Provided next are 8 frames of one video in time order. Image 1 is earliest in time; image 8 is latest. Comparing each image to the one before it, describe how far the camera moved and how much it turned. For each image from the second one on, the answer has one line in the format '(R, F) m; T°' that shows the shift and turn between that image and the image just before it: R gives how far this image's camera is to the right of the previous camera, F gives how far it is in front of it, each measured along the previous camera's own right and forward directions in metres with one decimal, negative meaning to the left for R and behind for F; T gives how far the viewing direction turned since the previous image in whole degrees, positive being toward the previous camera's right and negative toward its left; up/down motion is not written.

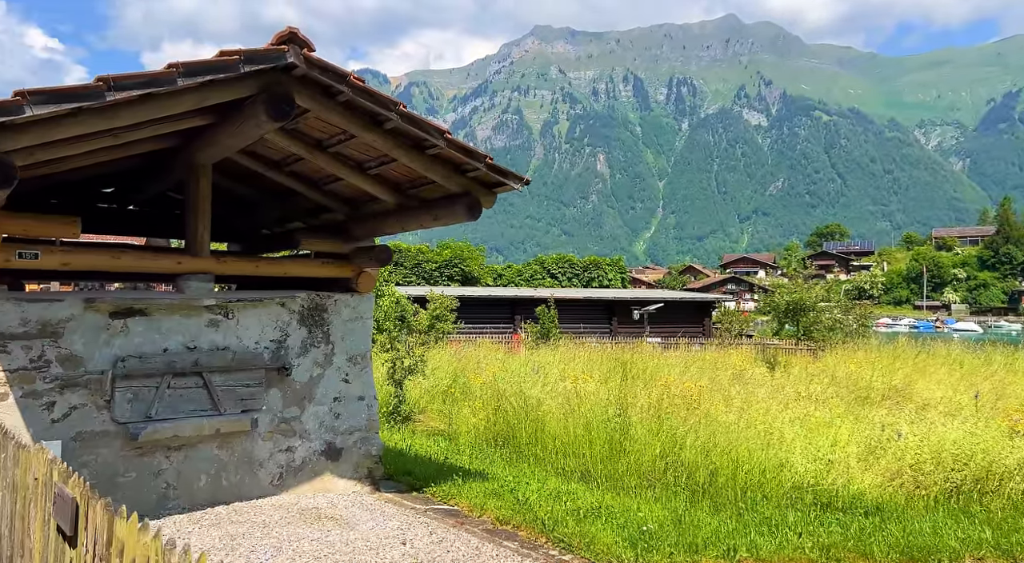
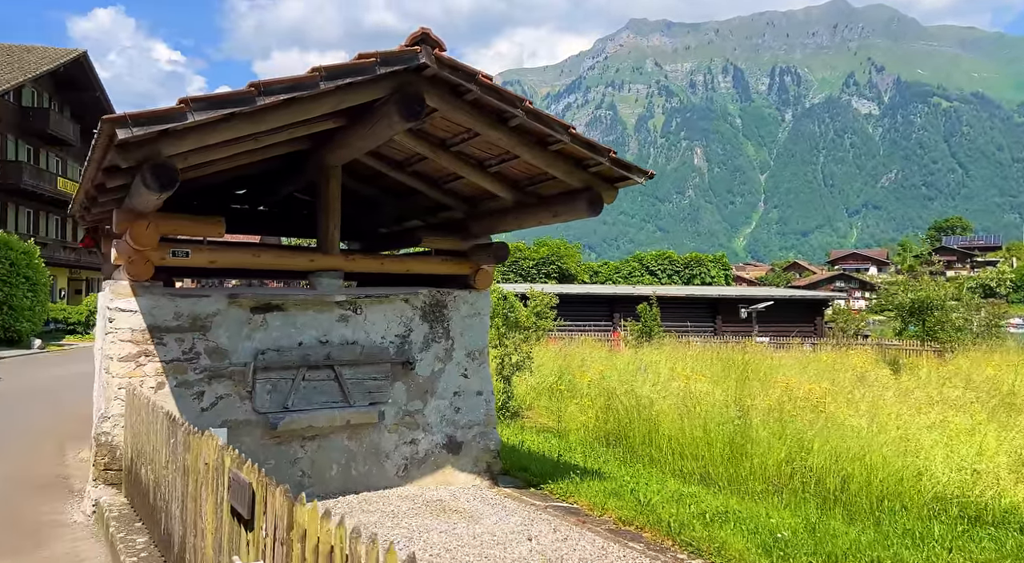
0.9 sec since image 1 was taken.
(-0.2, 0.0) m; -7°
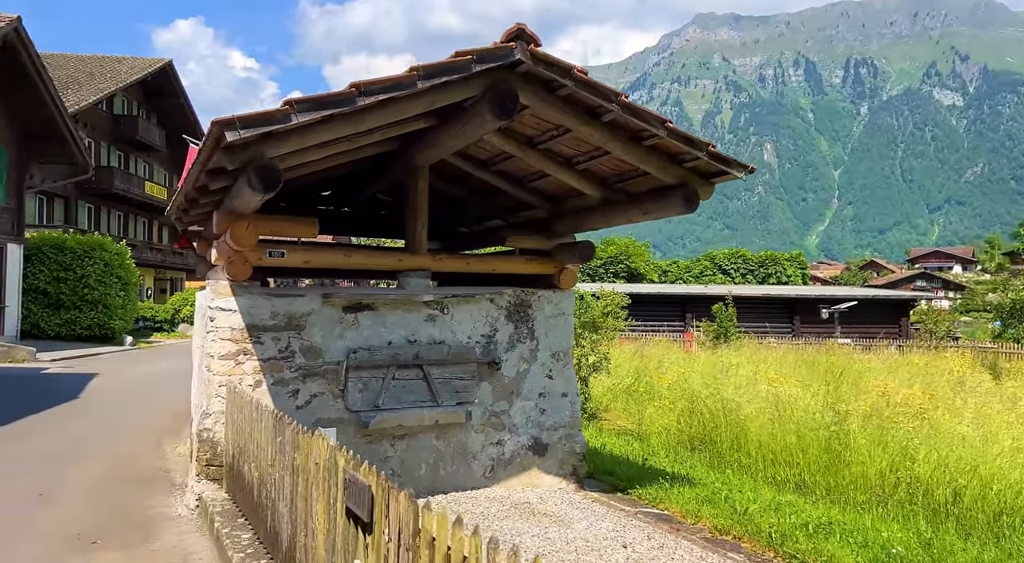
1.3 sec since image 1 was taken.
(-0.2, +0.1) m; -5°
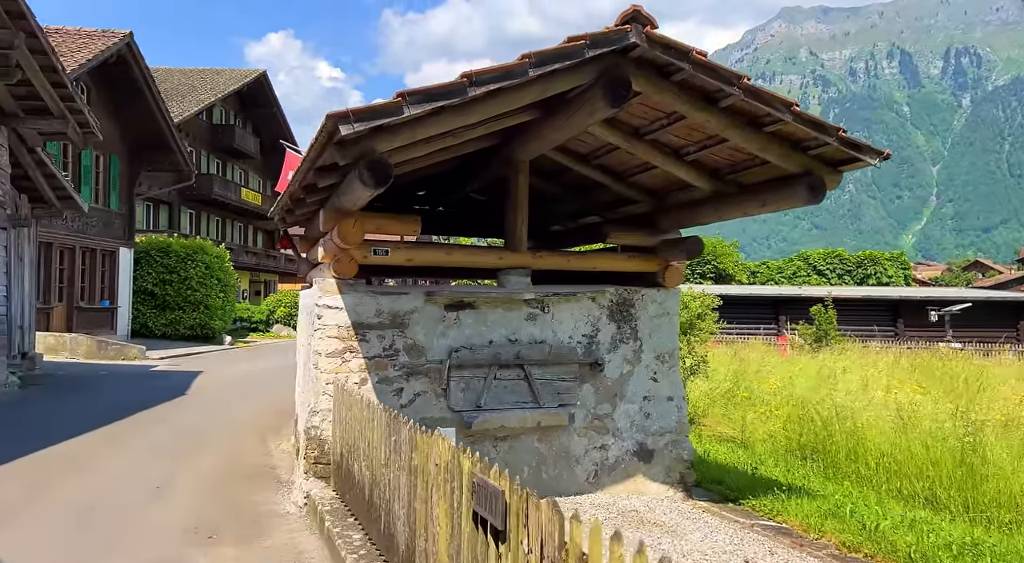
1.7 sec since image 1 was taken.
(-0.2, +0.2) m; -6°
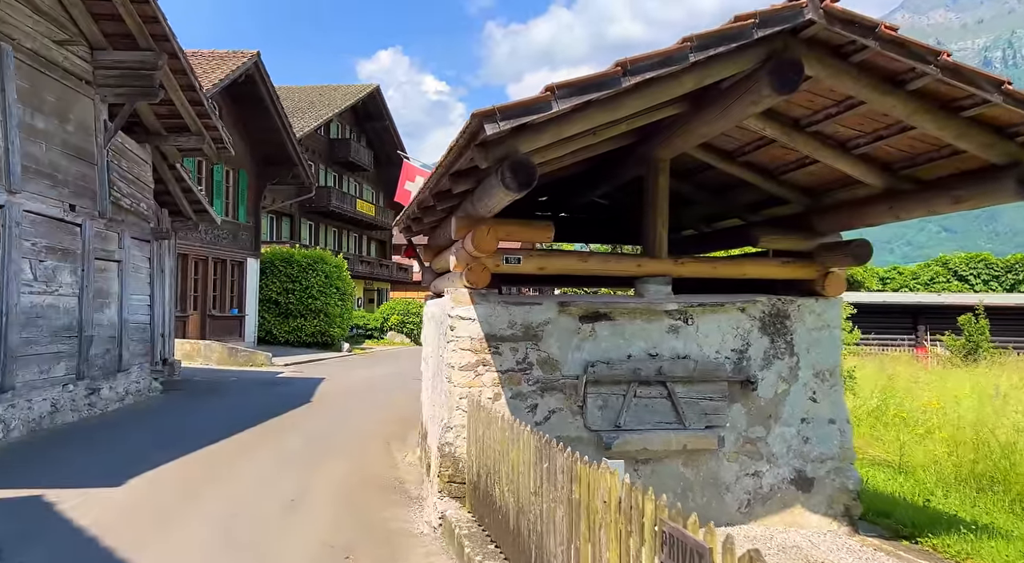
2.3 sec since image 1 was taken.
(-0.3, +0.4) m; -8°
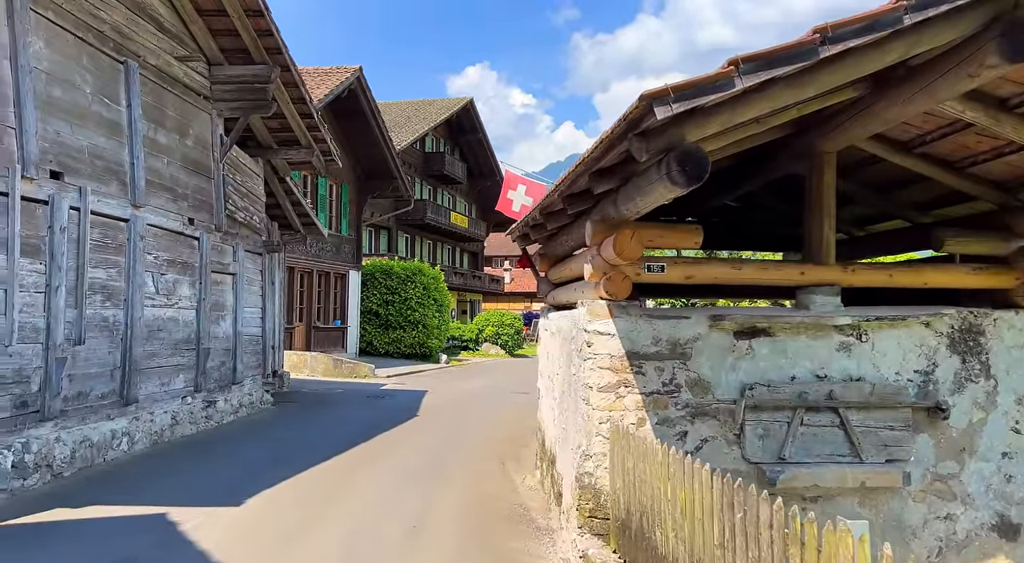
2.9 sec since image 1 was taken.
(-0.4, +0.5) m; -7°
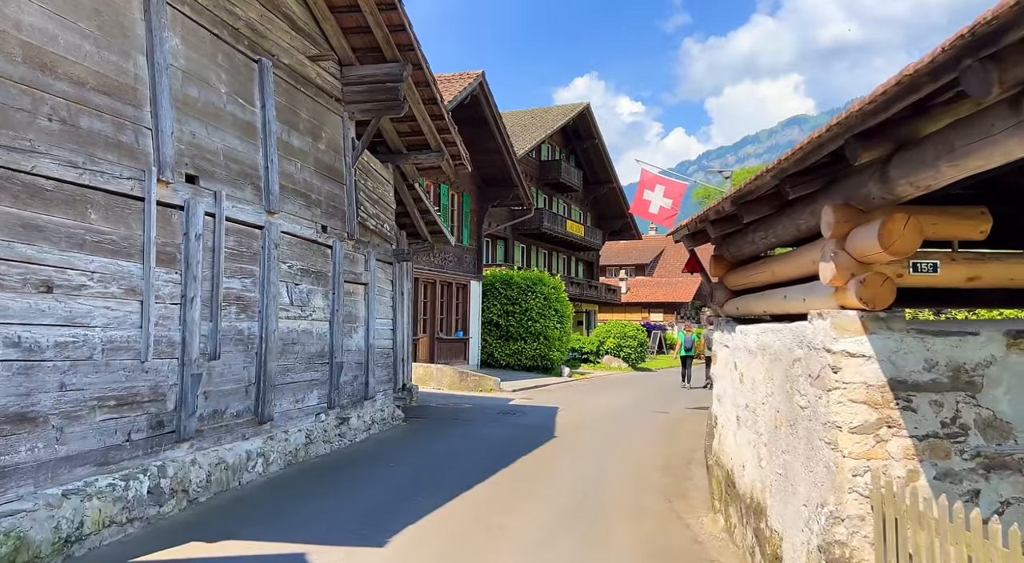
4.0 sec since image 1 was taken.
(-0.6, +1.0) m; -8°
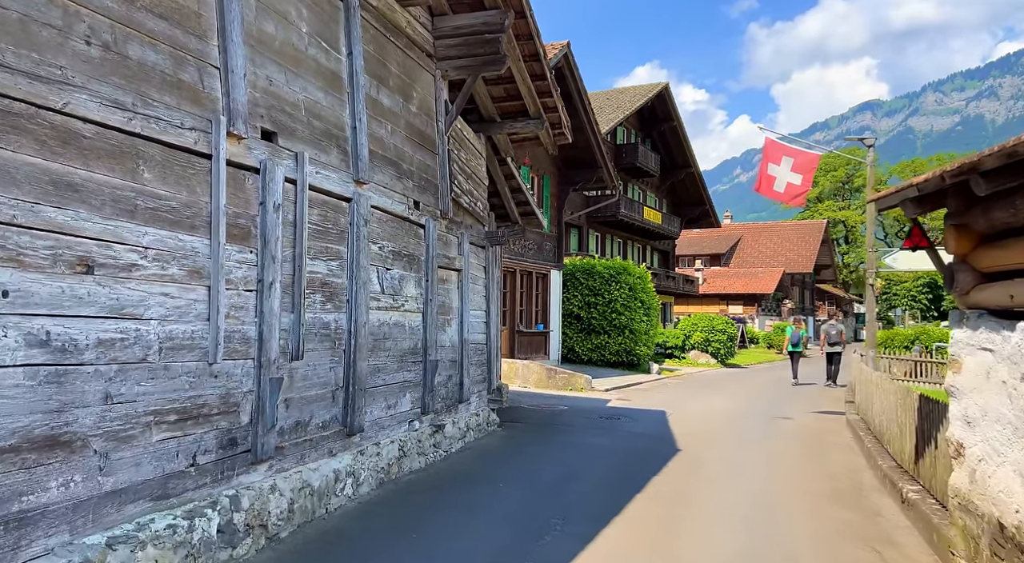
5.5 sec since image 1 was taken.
(-0.8, +1.6) m; -5°
